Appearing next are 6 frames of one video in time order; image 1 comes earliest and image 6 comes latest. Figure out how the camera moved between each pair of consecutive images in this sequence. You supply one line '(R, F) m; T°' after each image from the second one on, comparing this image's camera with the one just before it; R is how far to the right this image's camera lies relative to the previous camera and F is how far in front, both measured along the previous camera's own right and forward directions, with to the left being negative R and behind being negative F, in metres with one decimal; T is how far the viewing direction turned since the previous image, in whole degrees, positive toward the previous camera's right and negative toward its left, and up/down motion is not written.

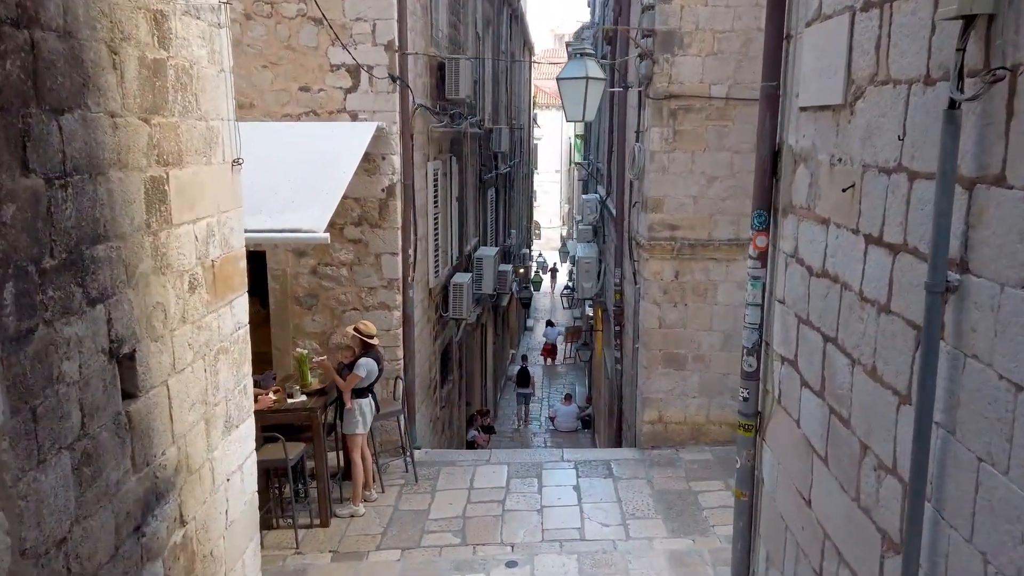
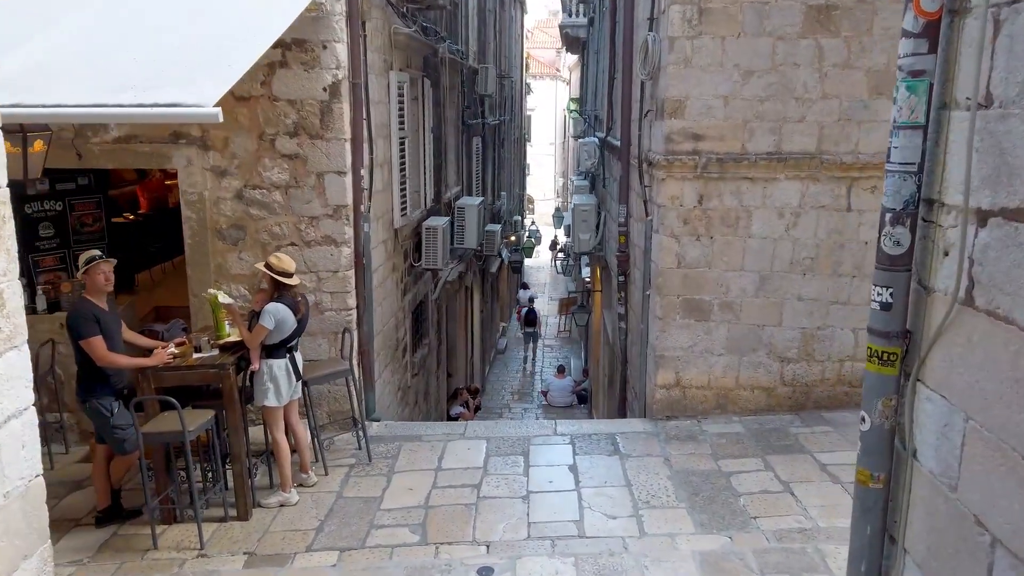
(+0.1, +1.4) m; 0°
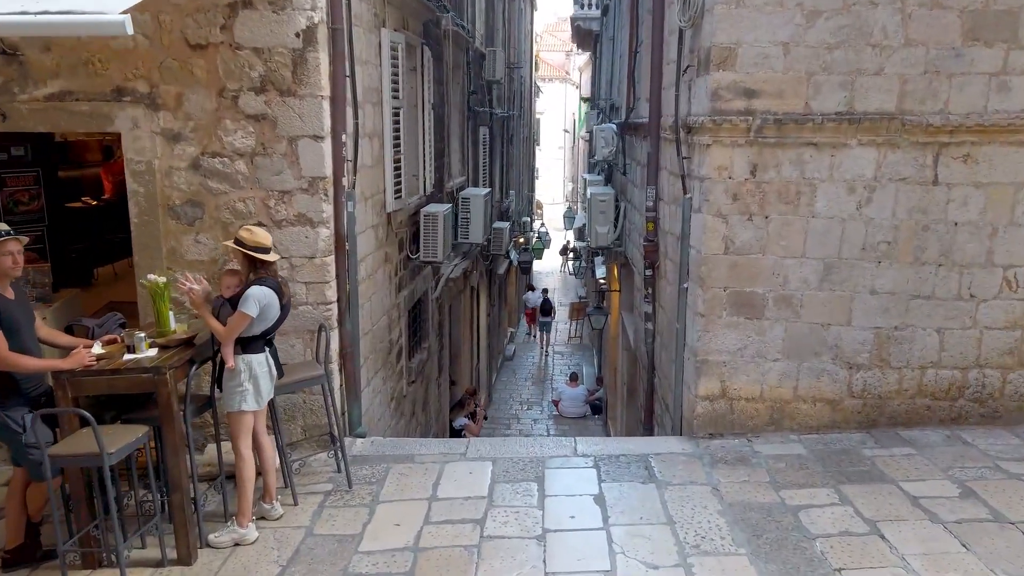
(0.0, +0.9) m; -1°
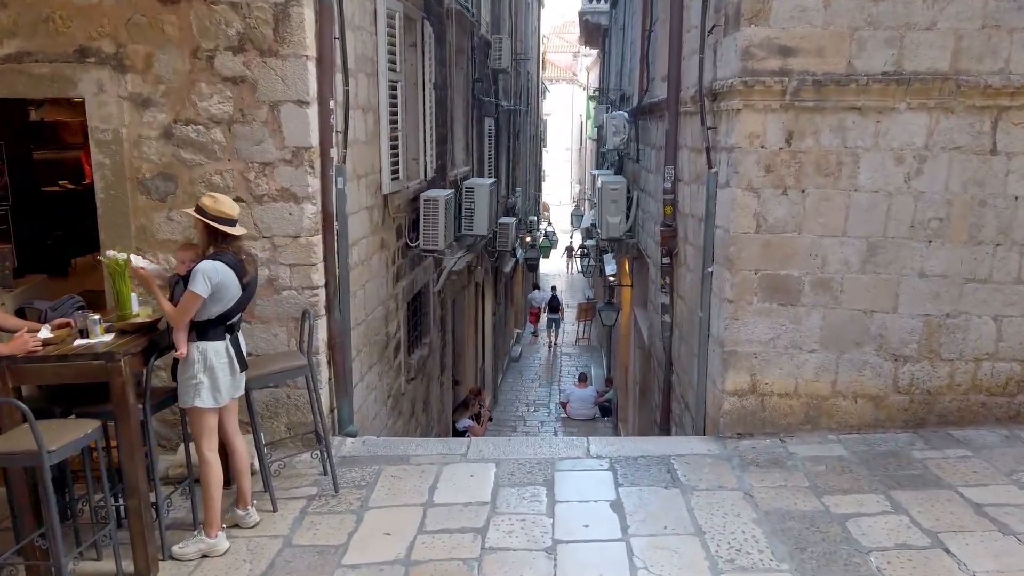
(0.0, +0.4) m; -1°
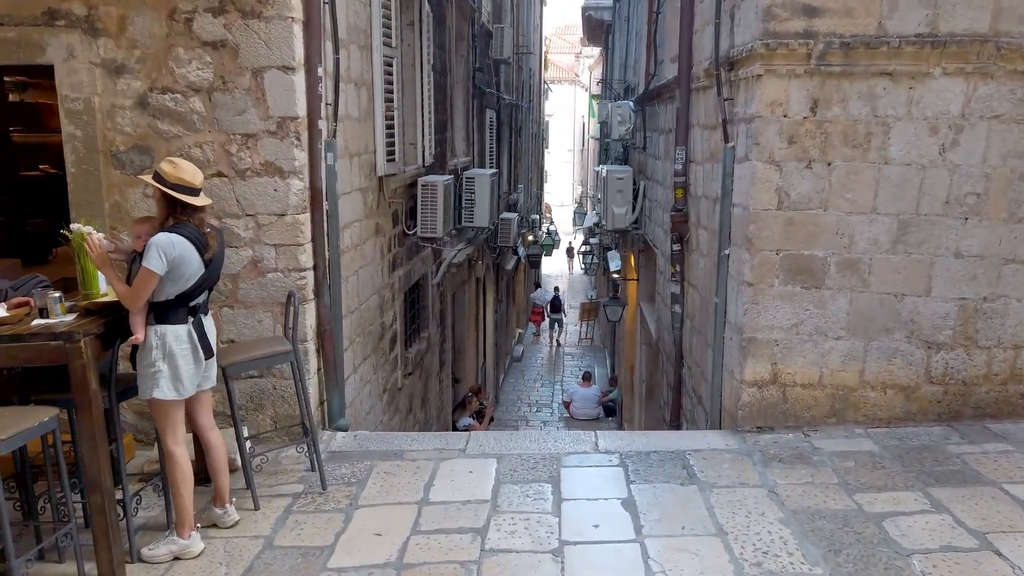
(0.0, +0.3) m; 0°
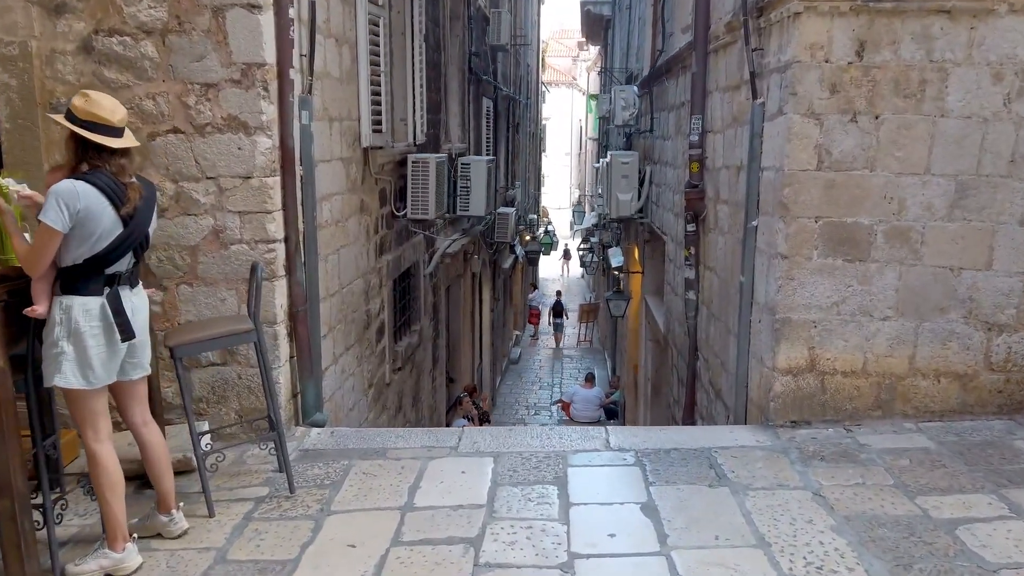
(0.0, +0.5) m; 0°
